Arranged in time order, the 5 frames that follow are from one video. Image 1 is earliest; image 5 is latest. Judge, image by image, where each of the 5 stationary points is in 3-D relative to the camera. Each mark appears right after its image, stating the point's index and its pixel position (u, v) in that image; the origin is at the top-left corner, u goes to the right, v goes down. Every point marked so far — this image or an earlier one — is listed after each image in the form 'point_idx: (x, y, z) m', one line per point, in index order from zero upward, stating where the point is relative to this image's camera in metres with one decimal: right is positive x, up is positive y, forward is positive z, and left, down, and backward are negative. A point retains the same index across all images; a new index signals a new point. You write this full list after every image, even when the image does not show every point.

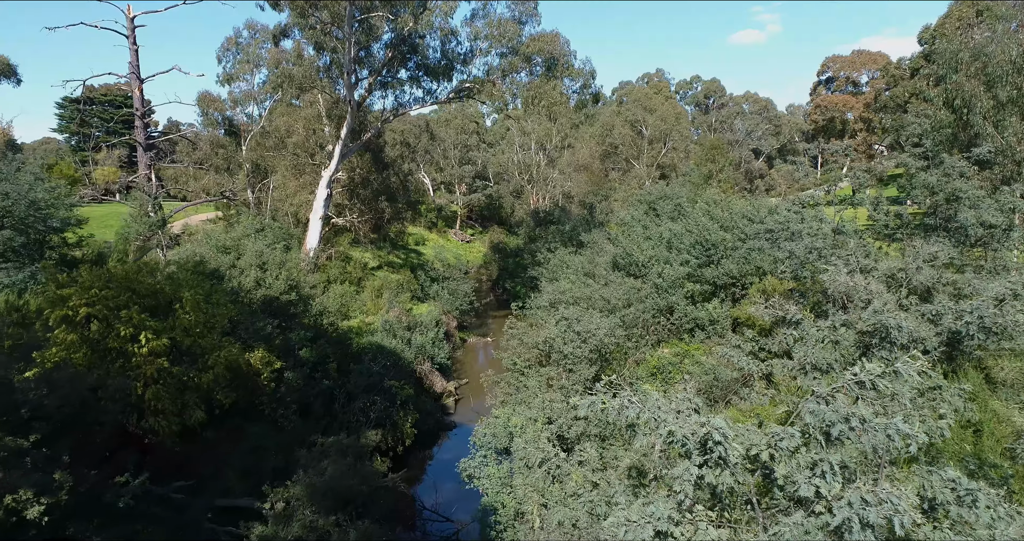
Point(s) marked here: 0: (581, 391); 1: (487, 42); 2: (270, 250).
0: (+0.9, -1.5, +10.2) m
1: (-0.6, +5.5, +19.7) m
2: (-4.8, +0.4, +16.0) m
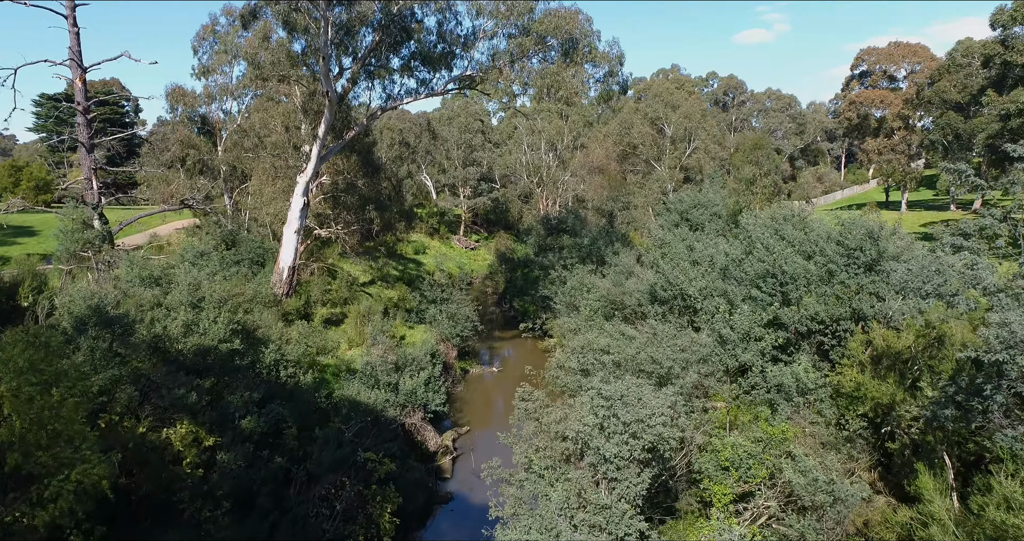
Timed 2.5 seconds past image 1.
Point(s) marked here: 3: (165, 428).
0: (+1.0, -2.0, +6.8) m
1: (-0.4, +5.0, +16.4) m
2: (-4.6, -0.1, +12.7) m
3: (-3.8, -1.7, +8.8) m
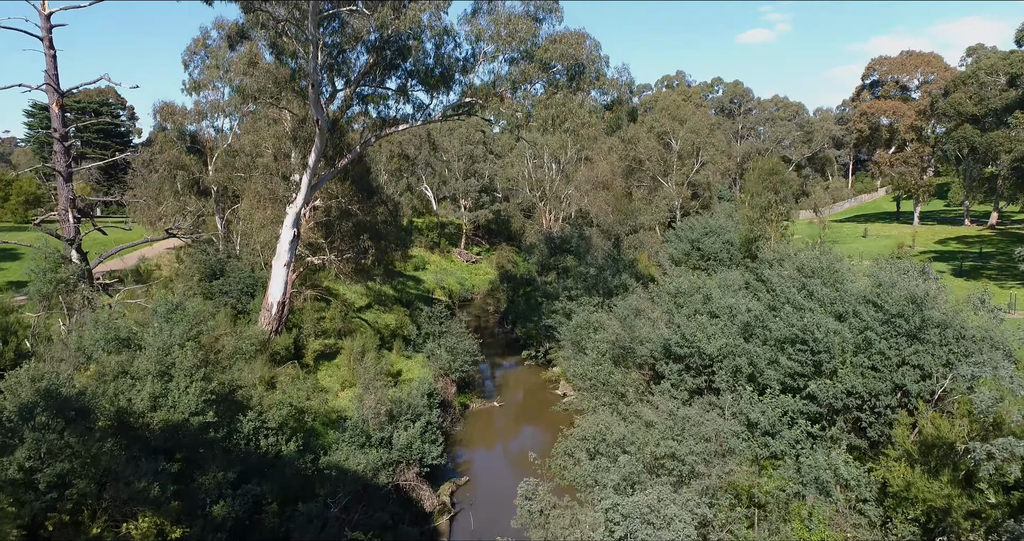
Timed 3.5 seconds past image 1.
0: (+1.0, -2.8, +5.8) m
1: (-0.4, +4.2, +15.4) m
2: (-4.6, -0.9, +11.7) m
3: (-3.7, -2.5, +7.8) m
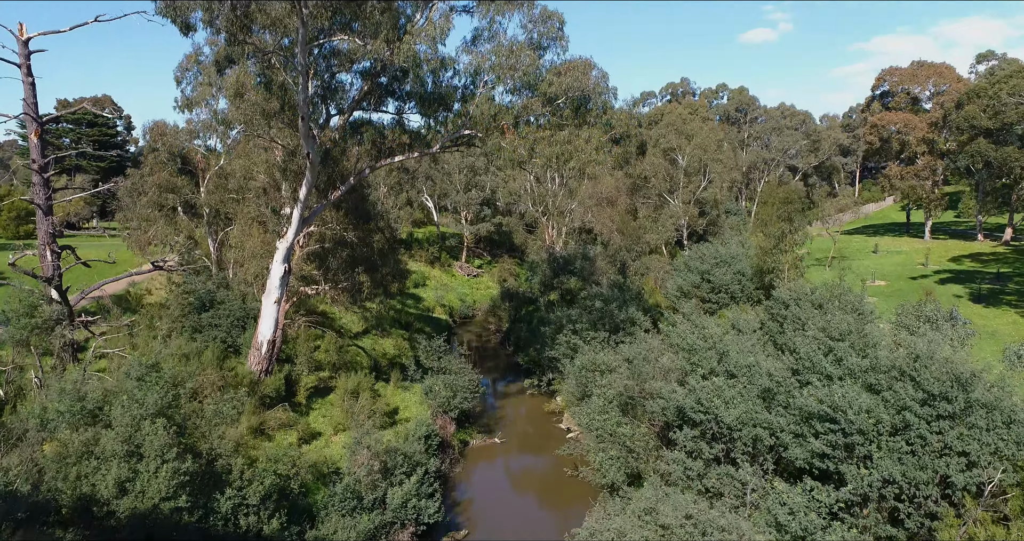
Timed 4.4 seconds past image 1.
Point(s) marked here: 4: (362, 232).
0: (+1.0, -3.6, +5.0) m
1: (-0.3, +3.5, +14.5) m
2: (-4.6, -1.6, +10.9) m
3: (-3.7, -3.2, +7.0) m
4: (-3.7, +0.9, +19.9) m
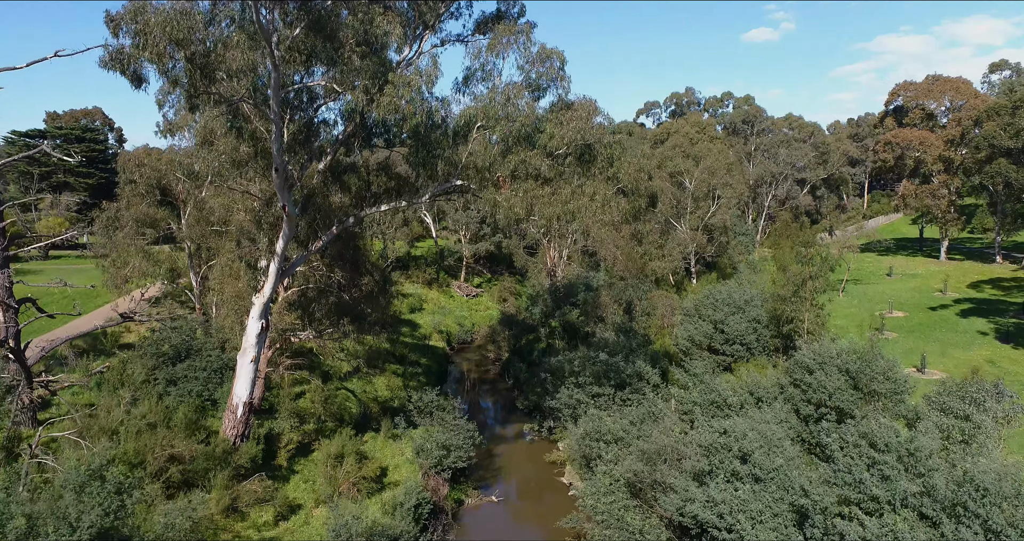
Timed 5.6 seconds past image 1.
0: (+0.9, -4.6, +3.6) m
1: (-0.4, +2.4, +13.2) m
2: (-4.6, -2.7, +9.5) m
3: (-3.8, -4.3, +5.7) m
4: (-3.7, -0.1, +18.5) m
